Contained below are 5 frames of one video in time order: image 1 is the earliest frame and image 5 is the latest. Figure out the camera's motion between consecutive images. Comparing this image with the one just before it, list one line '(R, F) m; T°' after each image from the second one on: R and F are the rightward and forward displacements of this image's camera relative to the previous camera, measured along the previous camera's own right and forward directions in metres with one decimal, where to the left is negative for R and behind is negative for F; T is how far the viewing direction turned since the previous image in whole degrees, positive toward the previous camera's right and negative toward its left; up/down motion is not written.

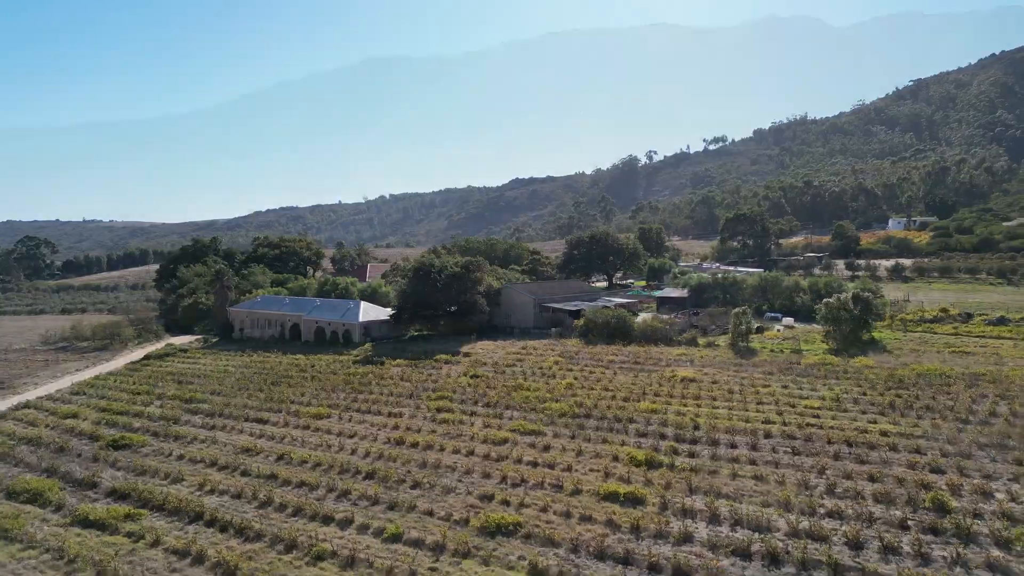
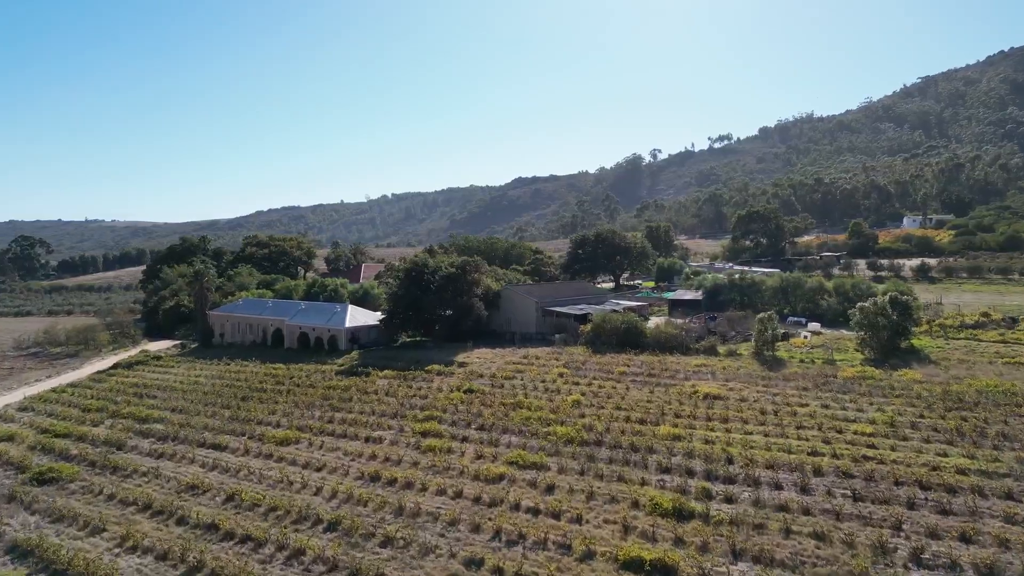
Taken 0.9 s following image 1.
(+0.1, +3.1) m; 0°
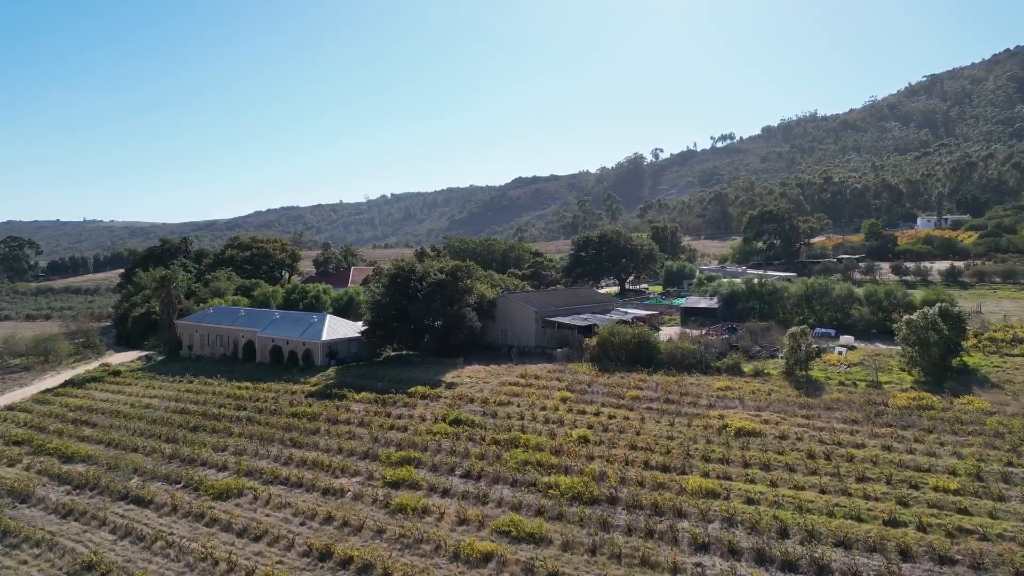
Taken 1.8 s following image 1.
(+0.2, +3.5) m; 0°
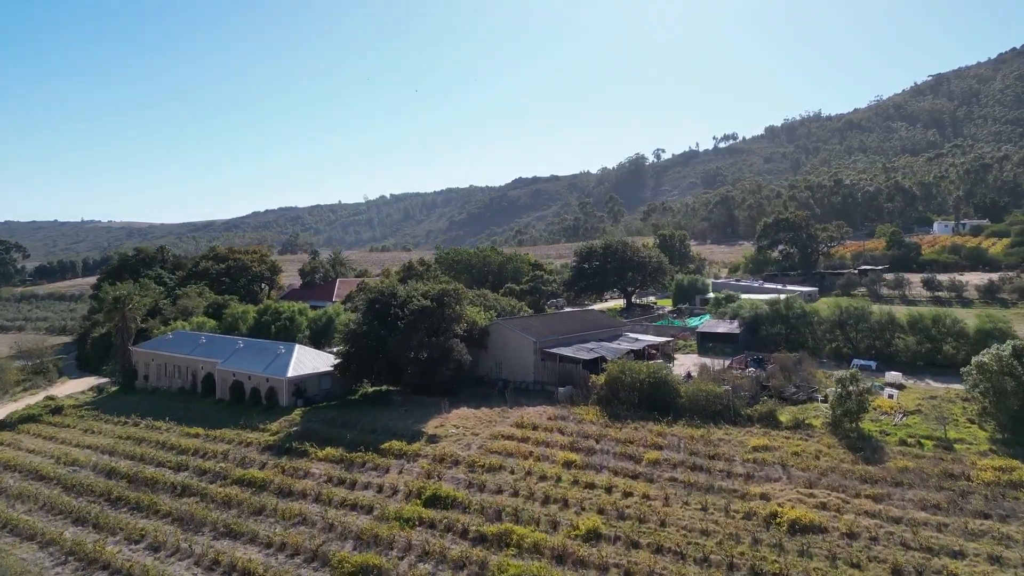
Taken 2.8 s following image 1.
(+0.2, +4.0) m; 0°
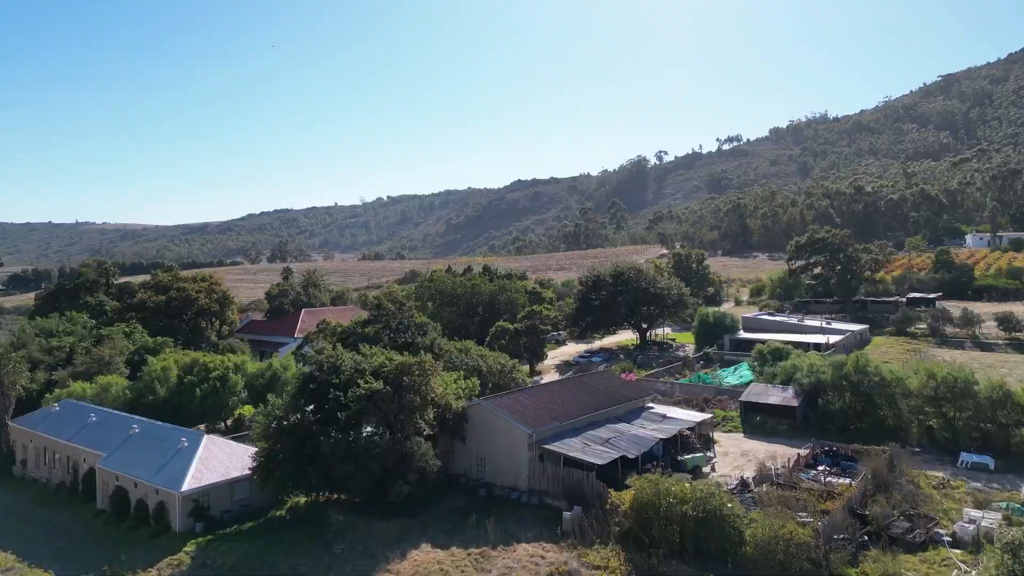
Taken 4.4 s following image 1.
(+0.4, +7.4) m; 0°
